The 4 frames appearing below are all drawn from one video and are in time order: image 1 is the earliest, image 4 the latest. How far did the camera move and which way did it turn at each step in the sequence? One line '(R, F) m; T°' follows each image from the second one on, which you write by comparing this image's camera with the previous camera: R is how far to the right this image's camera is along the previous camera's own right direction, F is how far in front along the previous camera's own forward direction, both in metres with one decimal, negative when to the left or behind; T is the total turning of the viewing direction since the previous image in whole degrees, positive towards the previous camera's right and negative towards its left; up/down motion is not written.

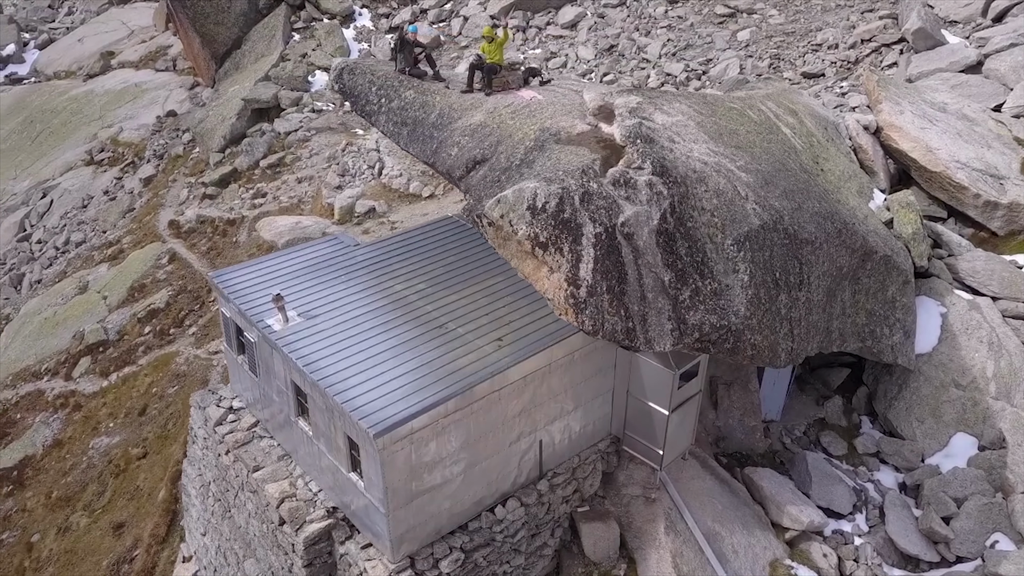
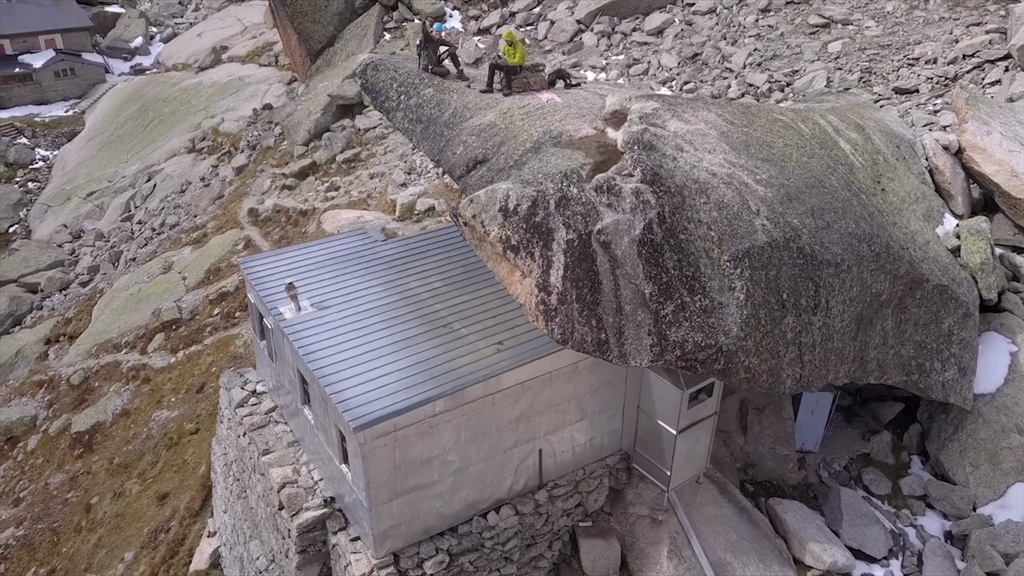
(+0.8, +0.2) m; -6°
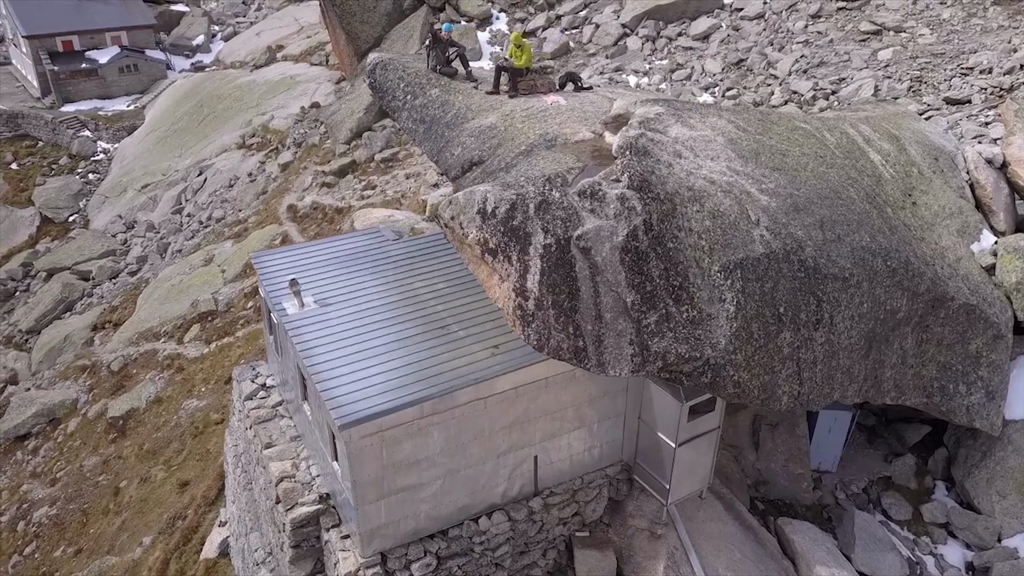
(+0.5, +0.1) m; -3°
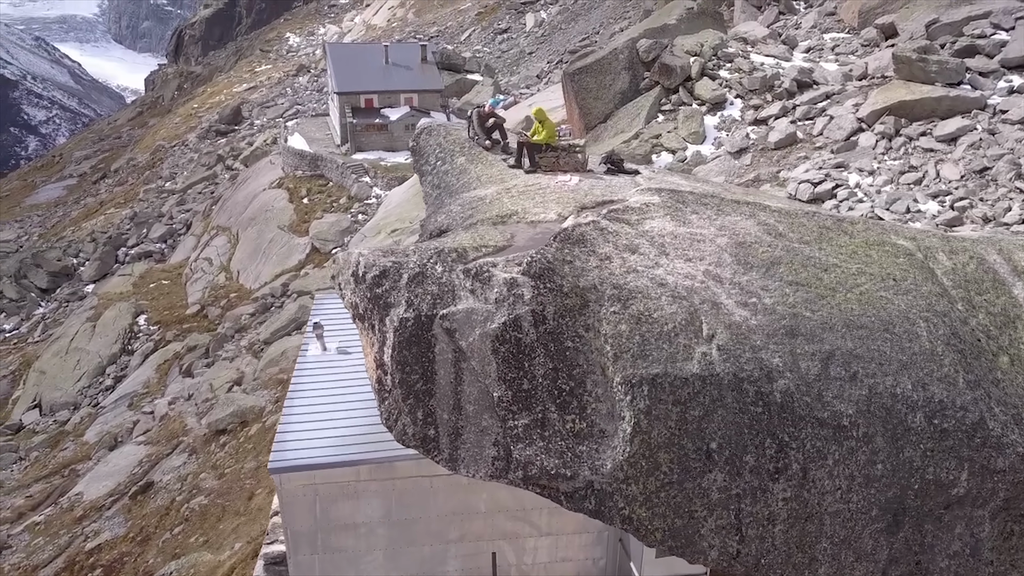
(+2.4, +0.7) m; -18°
